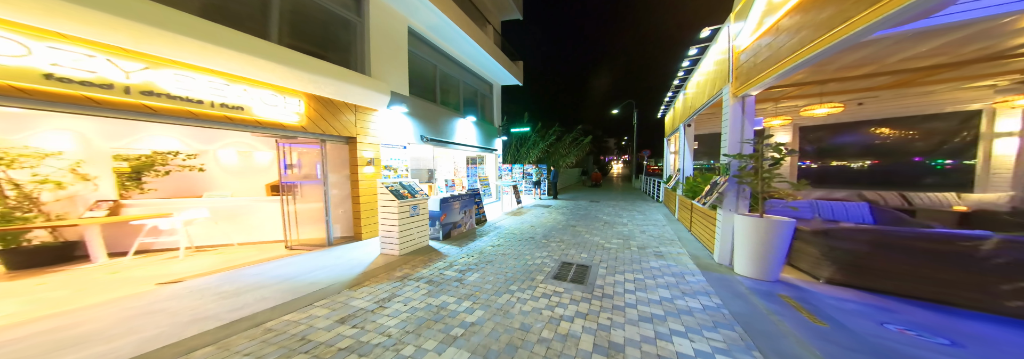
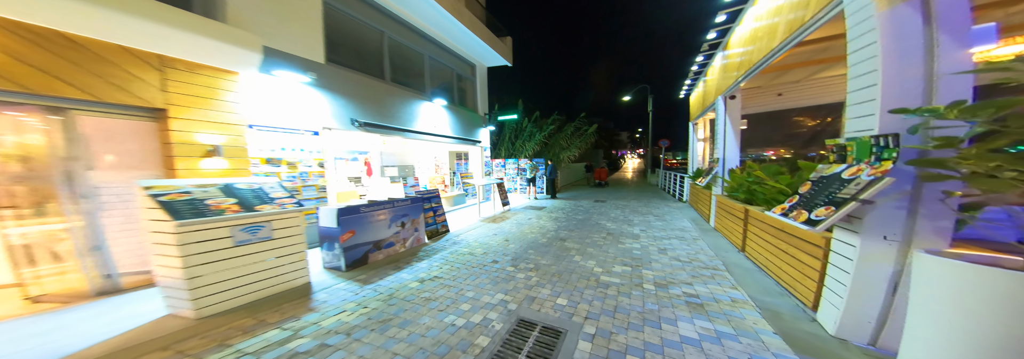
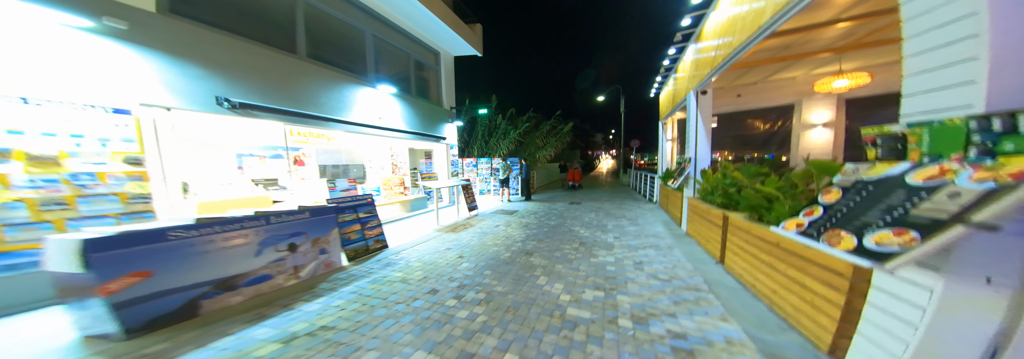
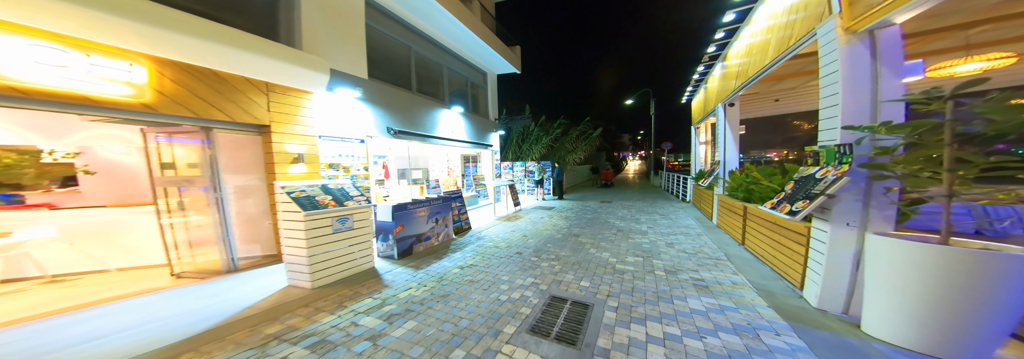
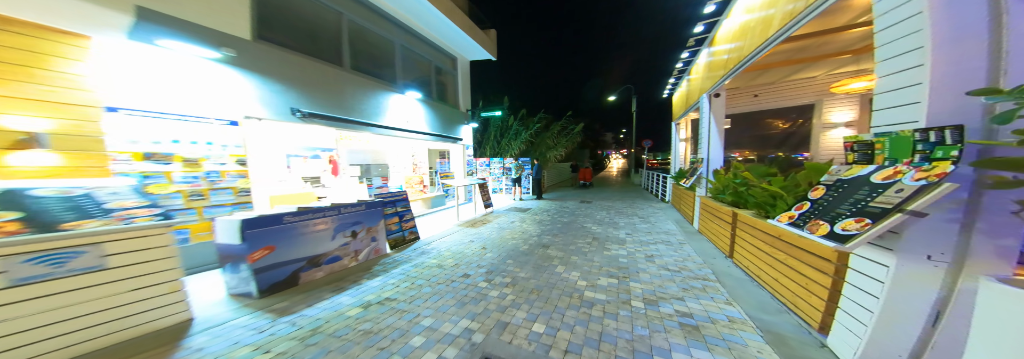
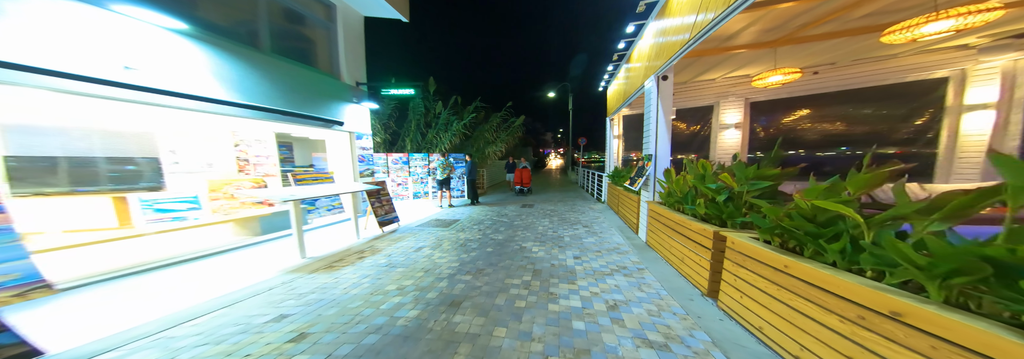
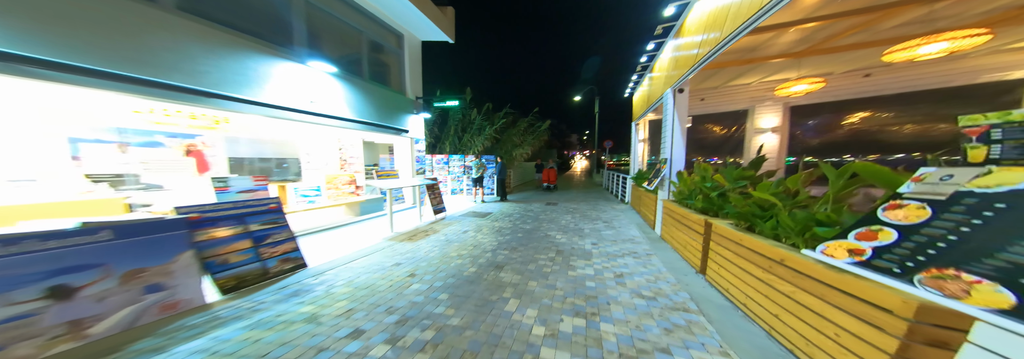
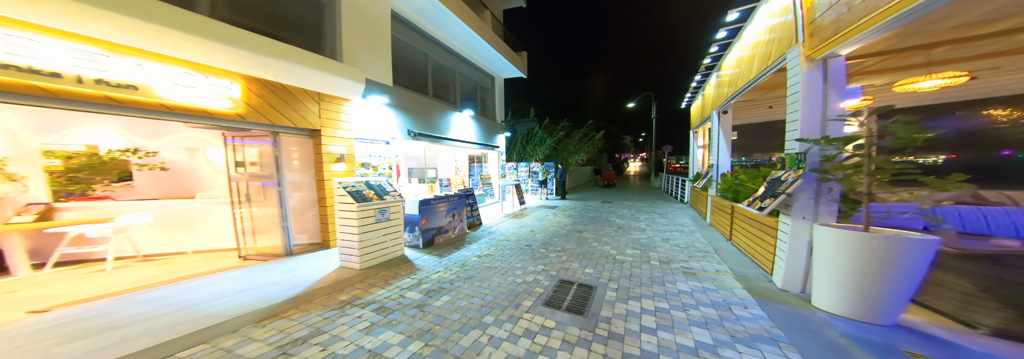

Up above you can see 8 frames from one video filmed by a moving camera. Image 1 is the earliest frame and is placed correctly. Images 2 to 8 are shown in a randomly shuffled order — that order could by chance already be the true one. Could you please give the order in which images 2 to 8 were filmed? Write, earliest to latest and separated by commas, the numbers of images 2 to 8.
8, 4, 2, 5, 3, 7, 6
